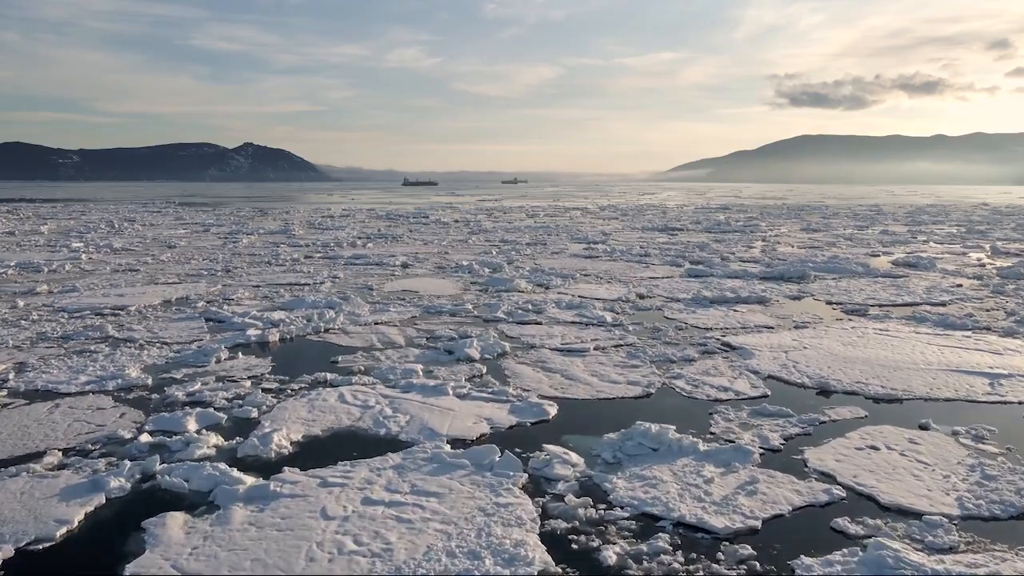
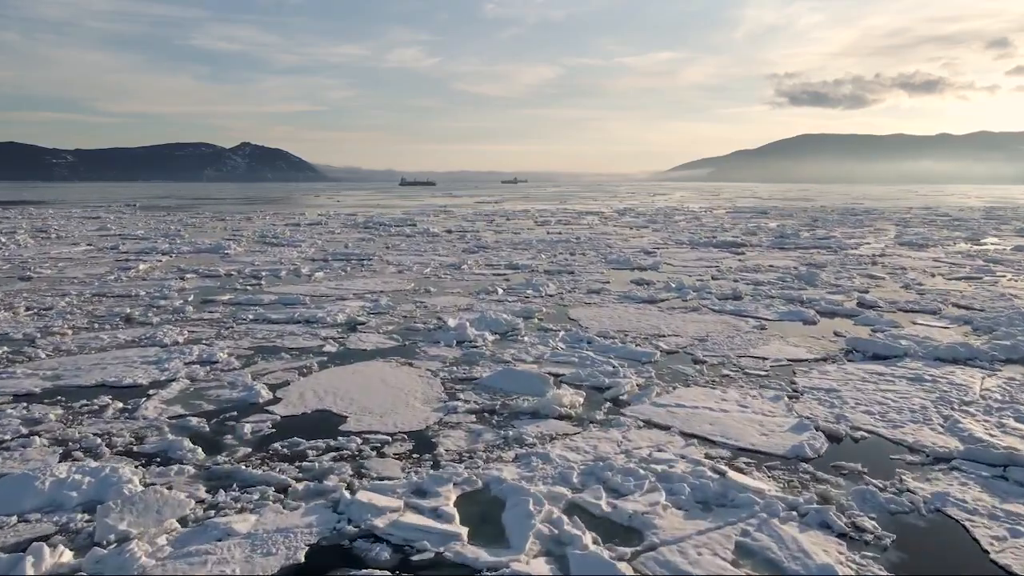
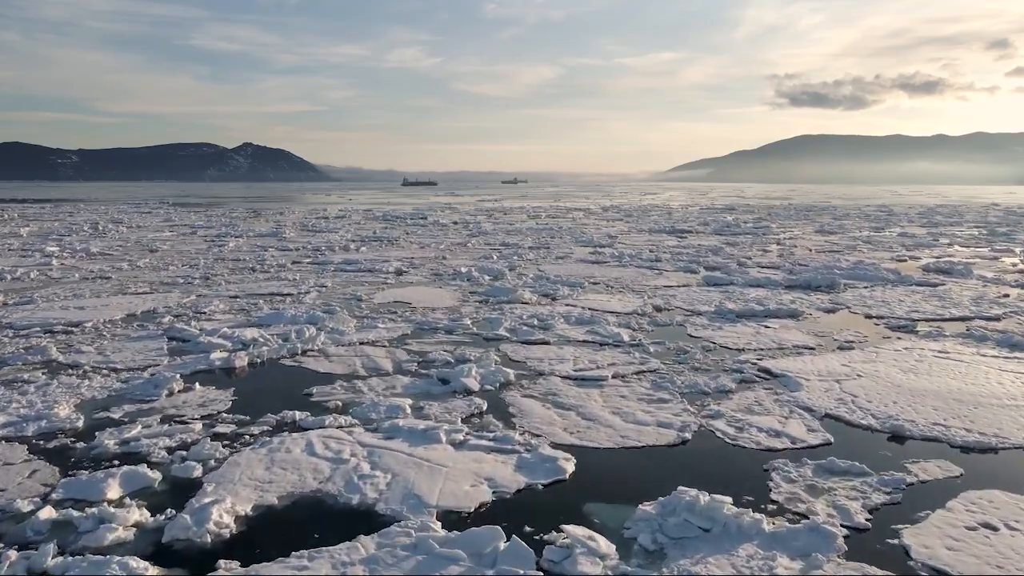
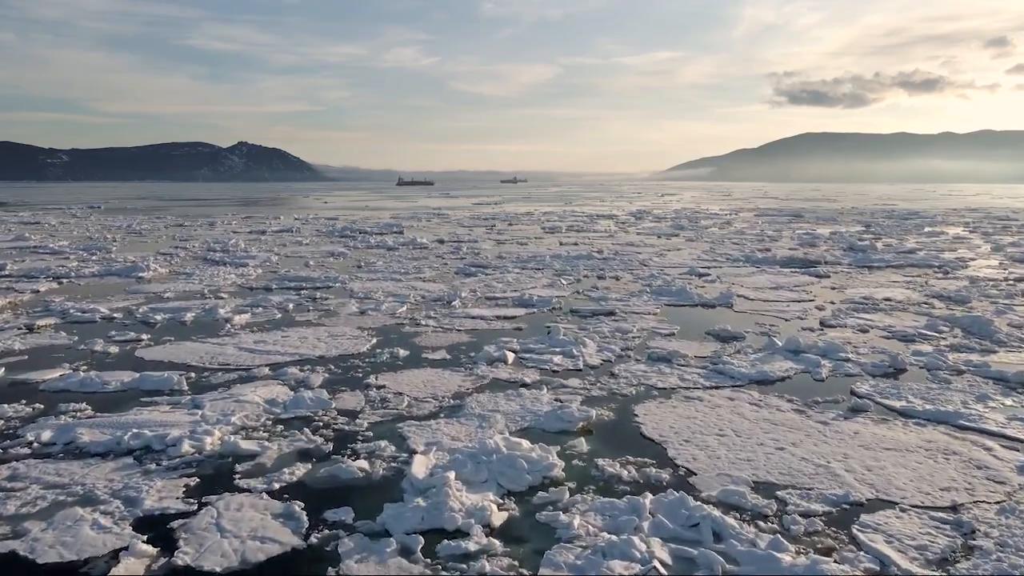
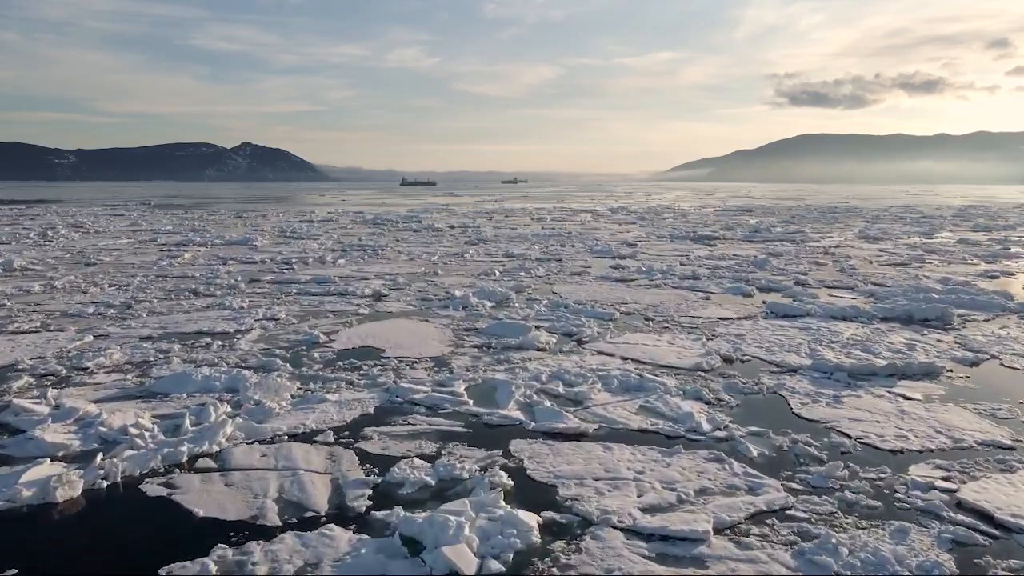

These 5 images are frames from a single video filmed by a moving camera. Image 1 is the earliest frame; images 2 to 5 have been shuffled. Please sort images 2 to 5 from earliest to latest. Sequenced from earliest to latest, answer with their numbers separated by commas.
3, 5, 2, 4
